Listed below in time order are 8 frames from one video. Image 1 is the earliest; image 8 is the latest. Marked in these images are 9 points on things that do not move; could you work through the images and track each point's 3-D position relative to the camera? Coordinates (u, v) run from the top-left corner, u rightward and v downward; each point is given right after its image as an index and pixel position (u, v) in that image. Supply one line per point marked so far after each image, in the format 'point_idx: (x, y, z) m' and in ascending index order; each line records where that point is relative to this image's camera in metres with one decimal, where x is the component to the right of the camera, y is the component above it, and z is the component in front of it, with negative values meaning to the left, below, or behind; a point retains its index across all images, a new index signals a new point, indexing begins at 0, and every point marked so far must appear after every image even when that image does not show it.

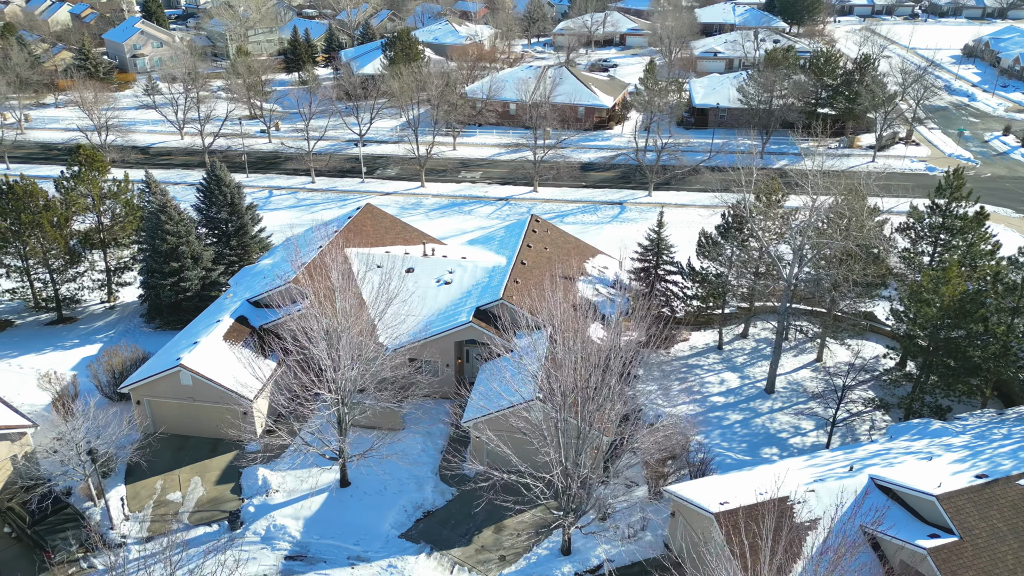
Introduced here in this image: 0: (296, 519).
0: (-5.7, -6.1, +19.6) m
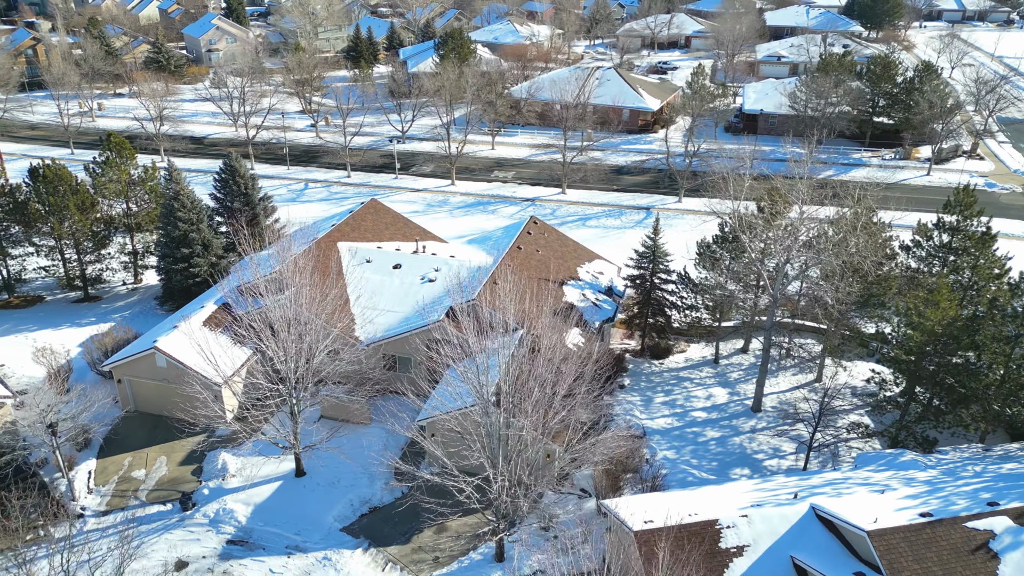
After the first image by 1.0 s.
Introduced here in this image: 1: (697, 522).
0: (-7.2, -5.9, +20.0) m
1: (+3.9, -5.0, +15.7) m
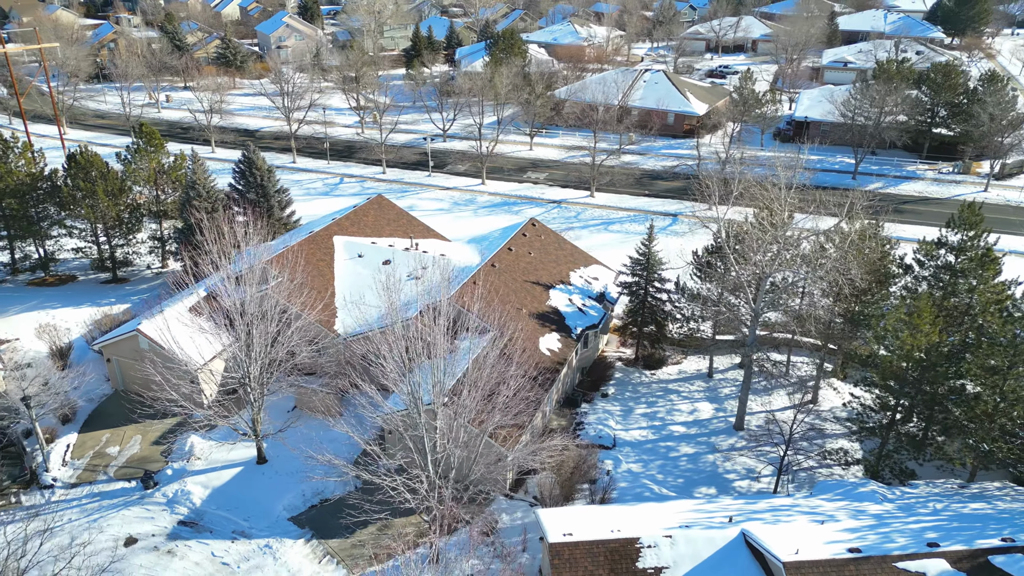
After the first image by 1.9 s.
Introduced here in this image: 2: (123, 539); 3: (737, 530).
0: (-8.6, -5.5, +20.5) m
1: (+2.2, -5.2, +15.2) m
2: (-9.9, -6.4, +18.8) m
3: (+4.7, -5.1, +15.5) m
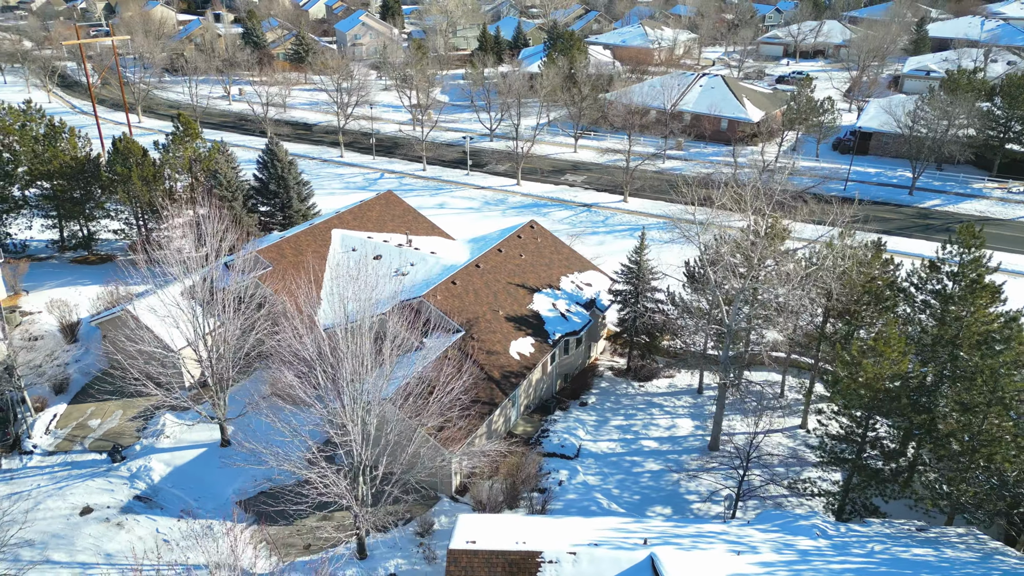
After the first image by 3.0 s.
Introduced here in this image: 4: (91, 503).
0: (-10.0, -5.1, +21.2) m
1: (+0.1, -5.3, +14.8) m
2: (-11.5, -5.9, +19.7) m
3: (+2.7, -5.3, +14.8) m
4: (-11.4, -5.8, +19.9) m
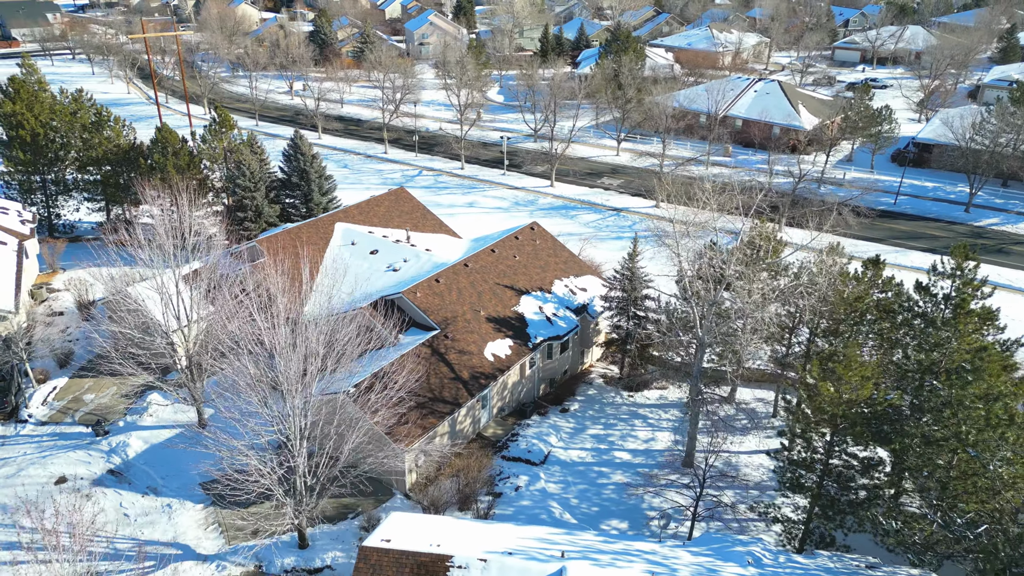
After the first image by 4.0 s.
0: (-11.0, -4.6, +22.0) m
1: (-1.6, -5.3, +14.6) m
2: (-12.8, -5.3, +20.7) m
3: (+0.9, -5.4, +14.4) m
4: (-12.6, -5.2, +20.9) m
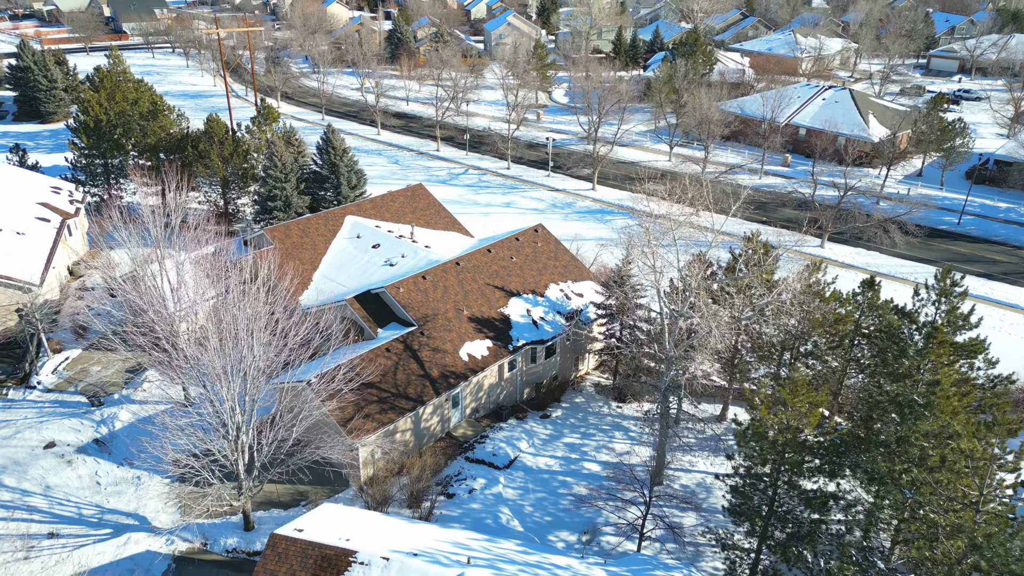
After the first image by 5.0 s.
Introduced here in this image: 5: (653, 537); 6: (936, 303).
0: (-11.9, -4.0, +23.1) m
1: (-3.5, -5.1, +14.7) m
2: (-13.9, -4.6, +21.9) m
3: (-1.0, -5.4, +14.1) m
4: (-13.6, -4.5, +22.1) m
5: (+3.6, -6.3, +18.5) m
6: (+10.1, -0.3, +17.5) m
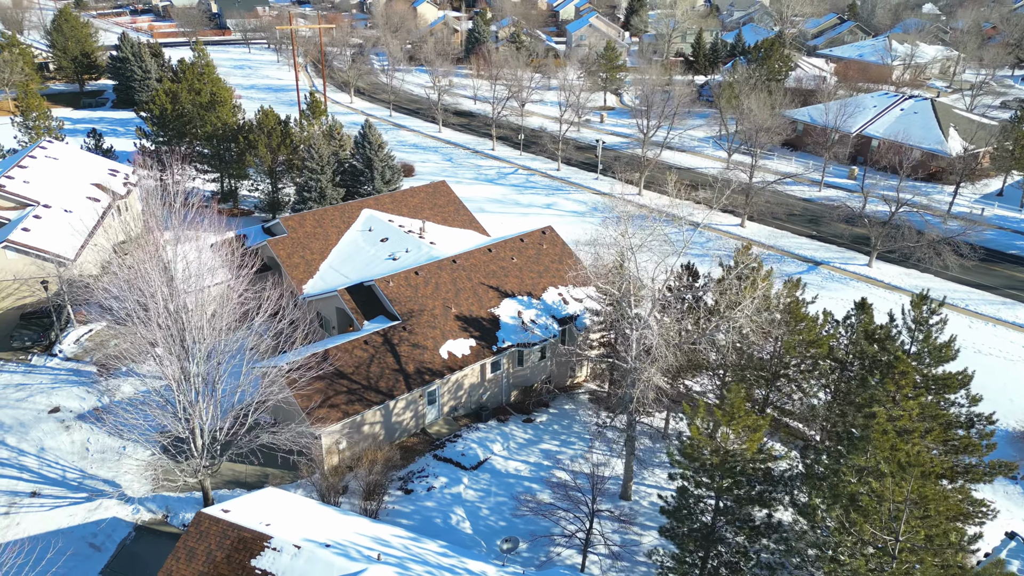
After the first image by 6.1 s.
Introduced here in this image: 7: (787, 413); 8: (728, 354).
0: (-12.5, -3.3, +24.3) m
1: (-5.2, -4.9, +14.9) m
2: (-14.6, -3.8, +23.4) m
3: (-2.9, -5.3, +14.1) m
4: (-14.3, -3.7, +23.6) m
5: (+2.2, -6.5, +17.9) m
6: (+8.8, -0.9, +16.1) m
7: (+7.0, -3.2, +18.9) m
8: (+6.0, -1.6, +18.1) m
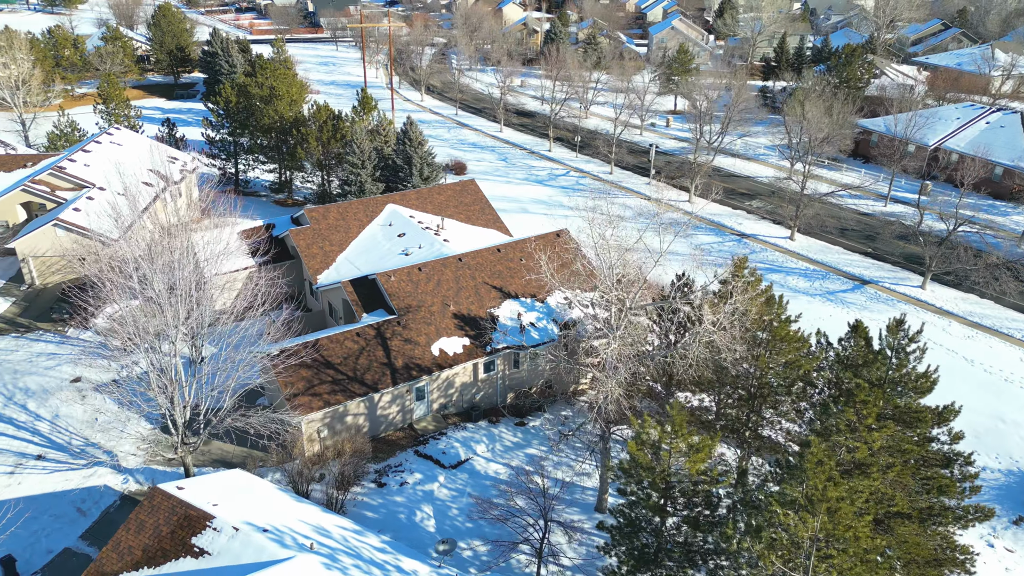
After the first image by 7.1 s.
0: (-12.5, -2.6, +25.5) m
1: (-6.5, -4.6, +15.4) m
2: (-14.8, -3.0, +24.8) m
3: (-4.3, -5.1, +14.2) m
4: (-14.5, -2.9, +25.0) m
5: (+1.1, -6.6, +17.5) m
6: (+7.8, -1.4, +14.9) m
7: (+6.2, -3.6, +17.9) m
8: (+5.1, -2.0, +17.2) m
